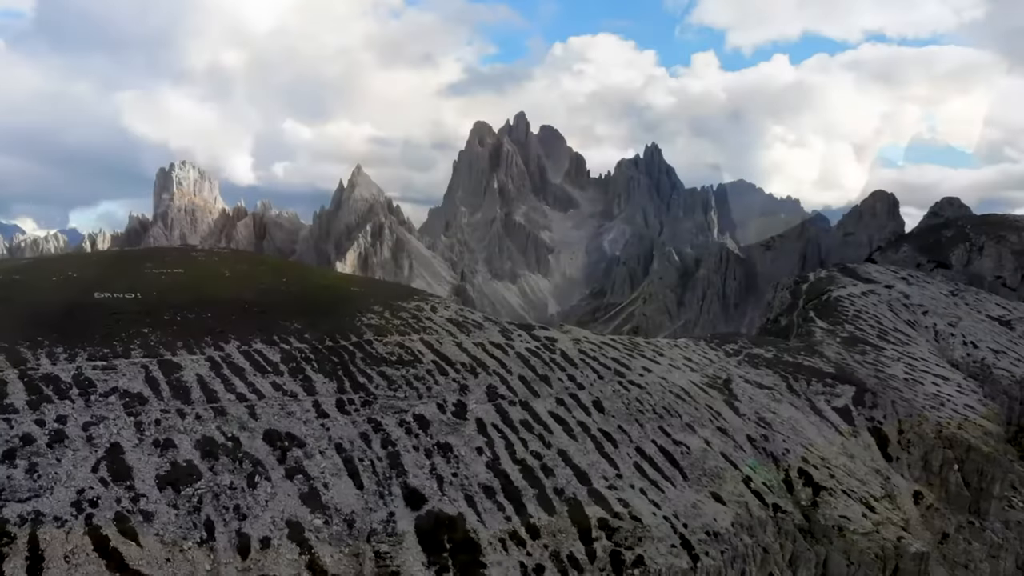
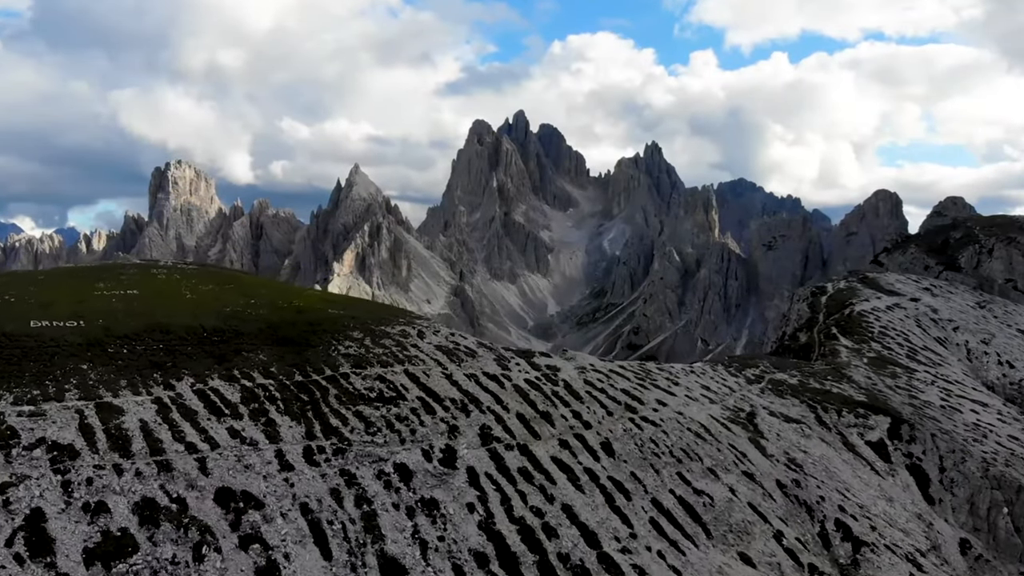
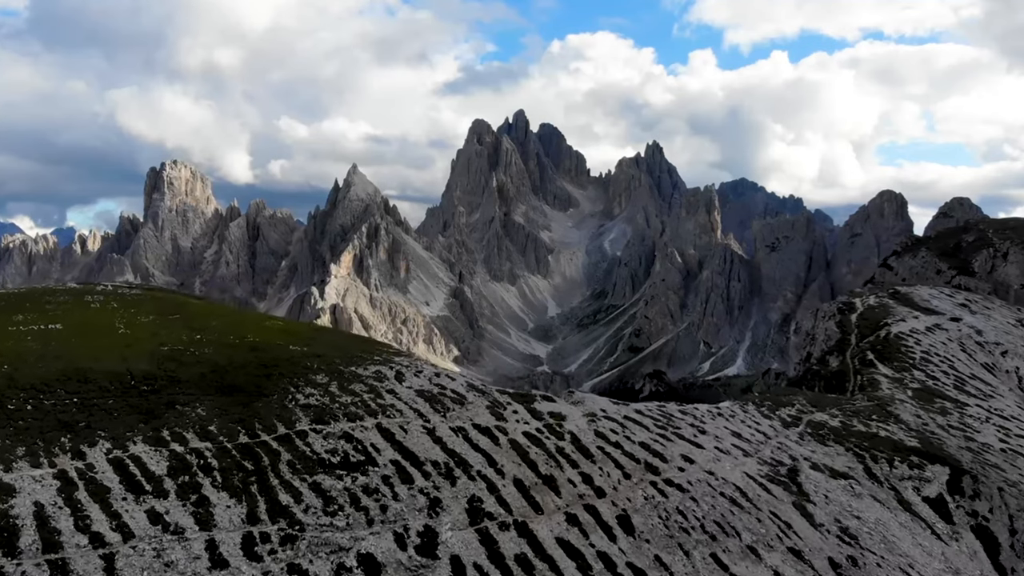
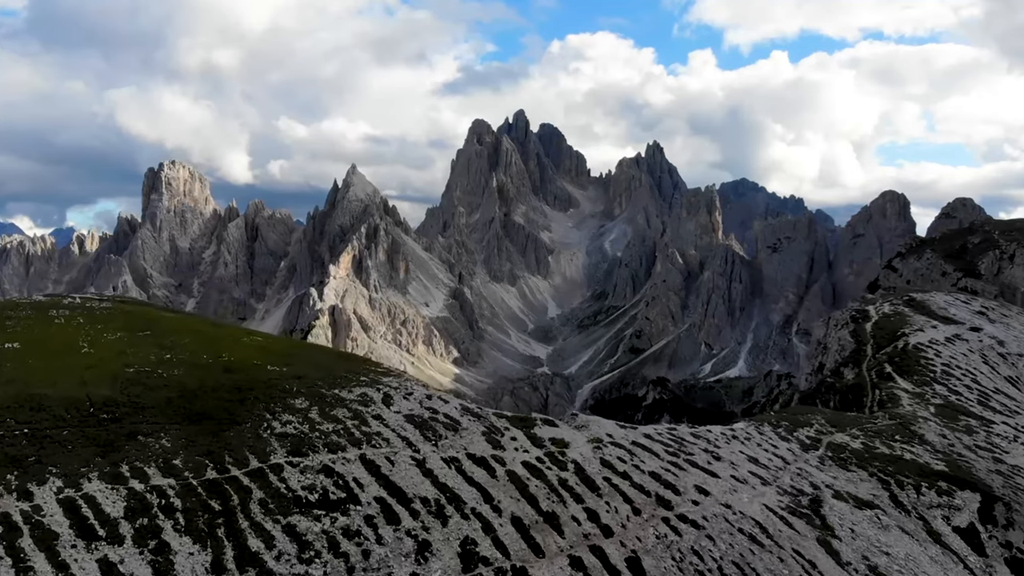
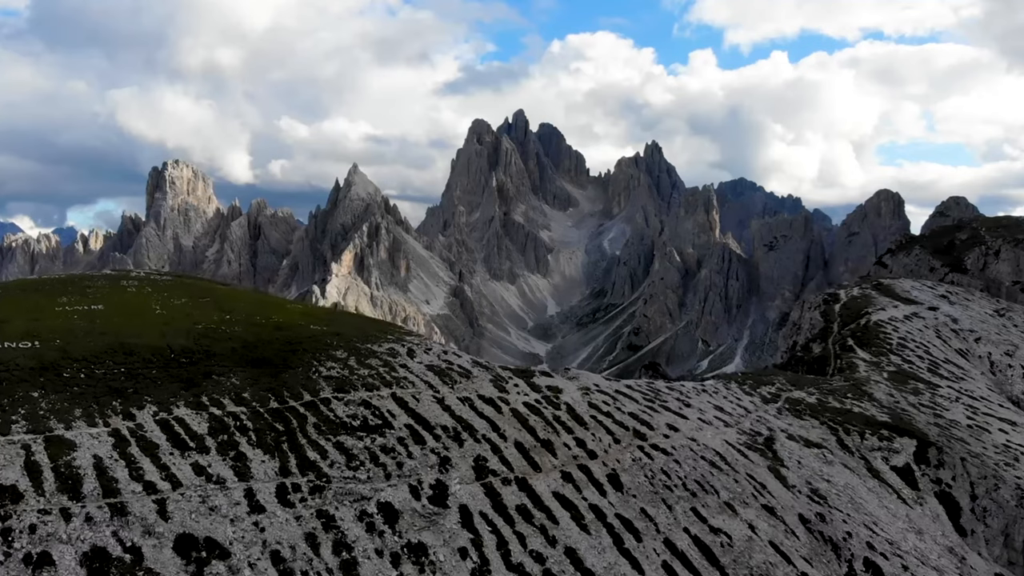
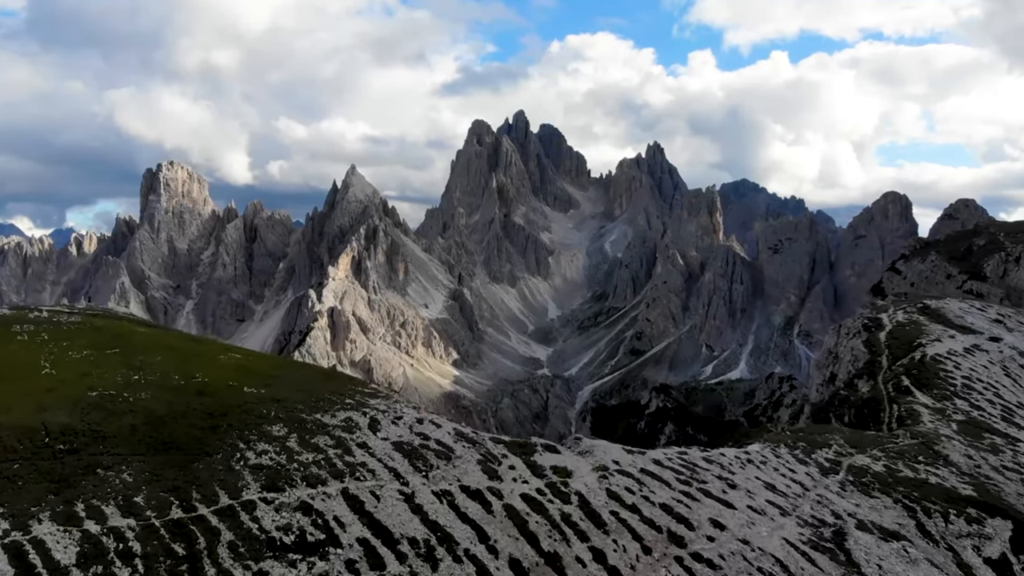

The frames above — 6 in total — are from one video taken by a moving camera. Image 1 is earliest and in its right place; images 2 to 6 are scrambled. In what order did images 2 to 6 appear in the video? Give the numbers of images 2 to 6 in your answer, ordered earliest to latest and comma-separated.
2, 5, 3, 4, 6
